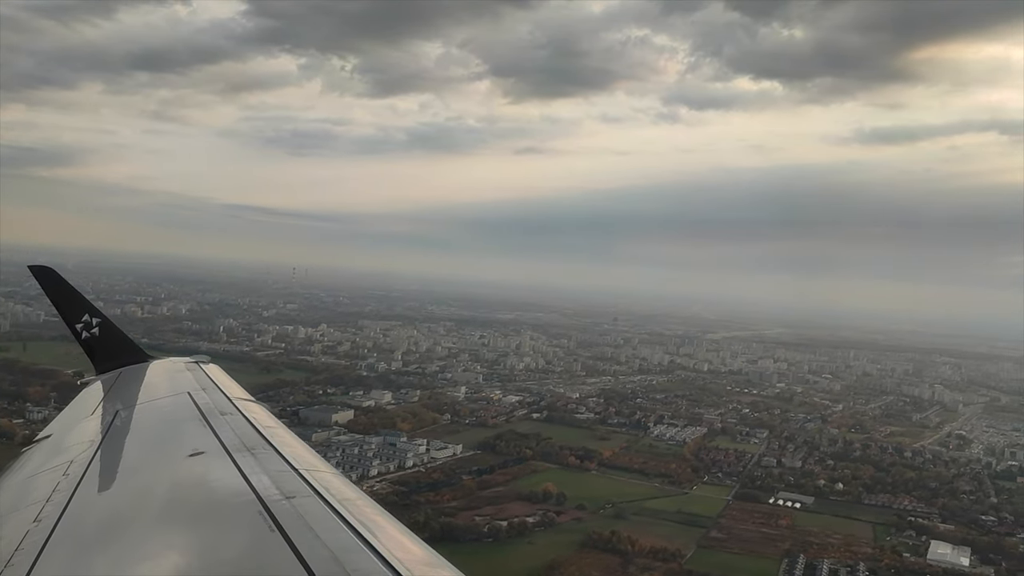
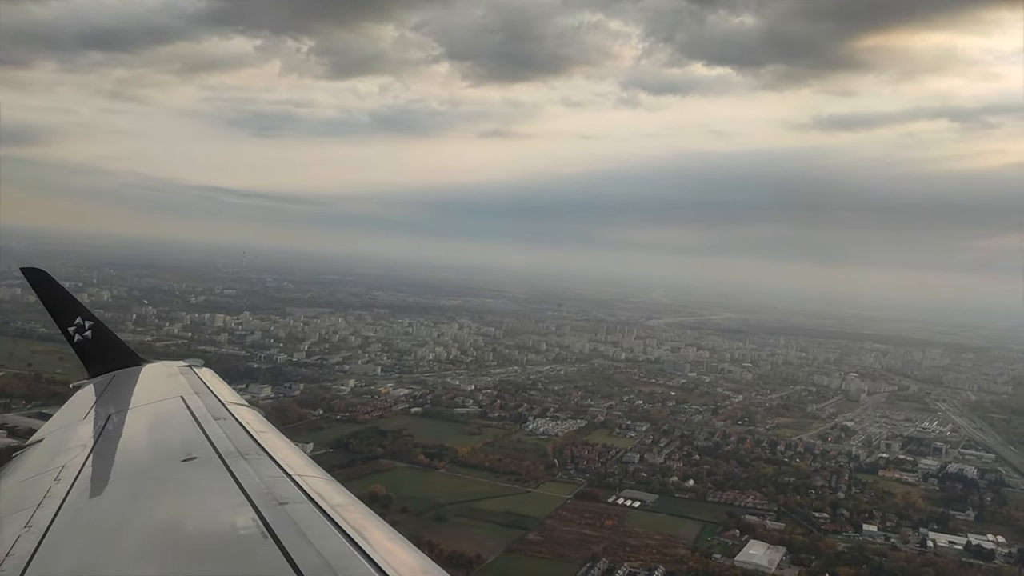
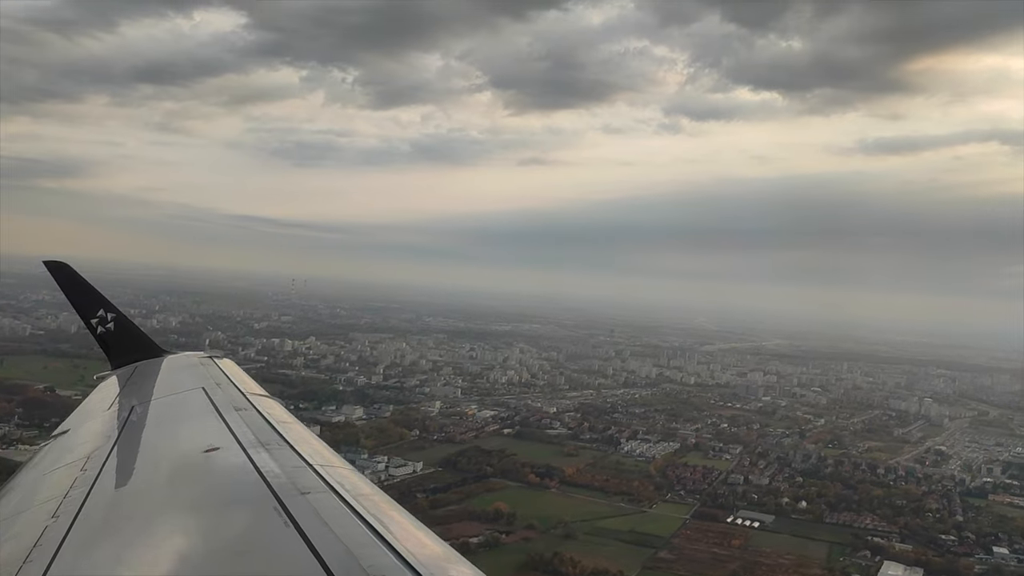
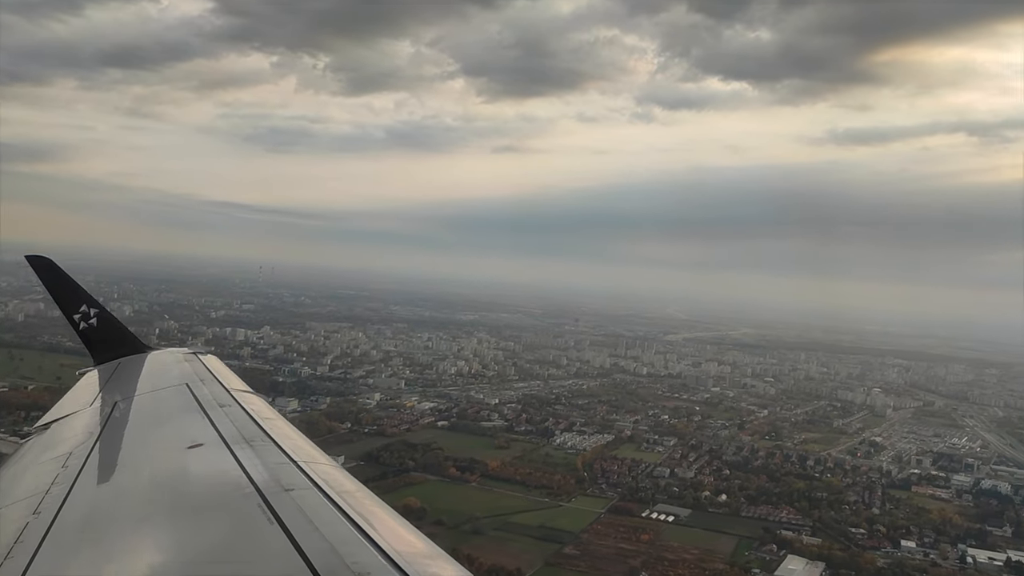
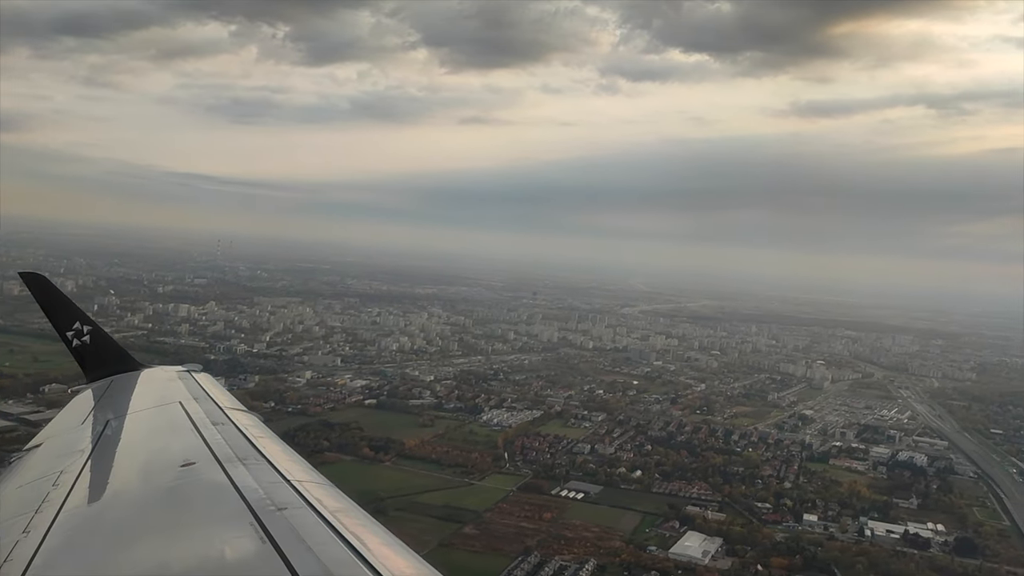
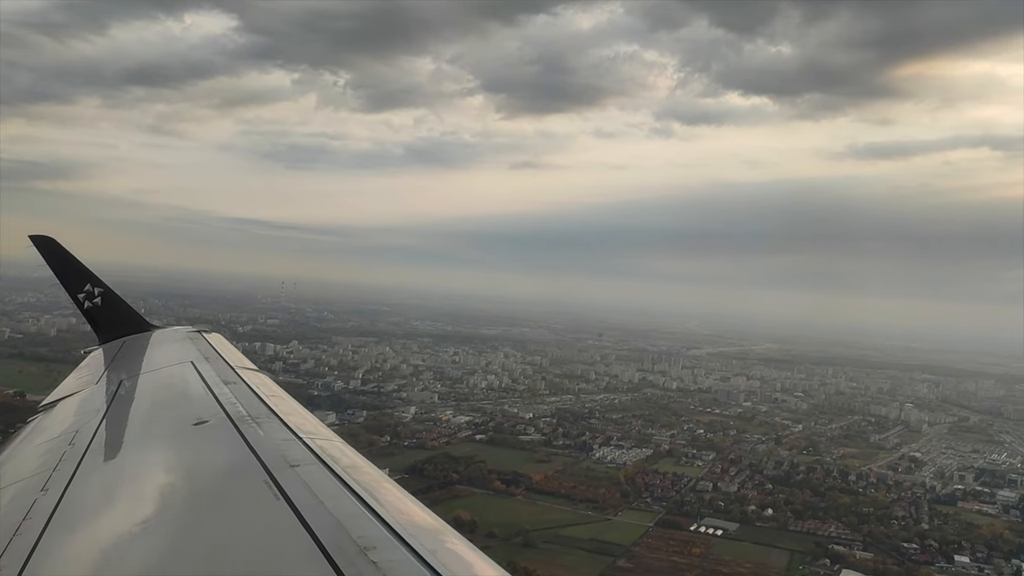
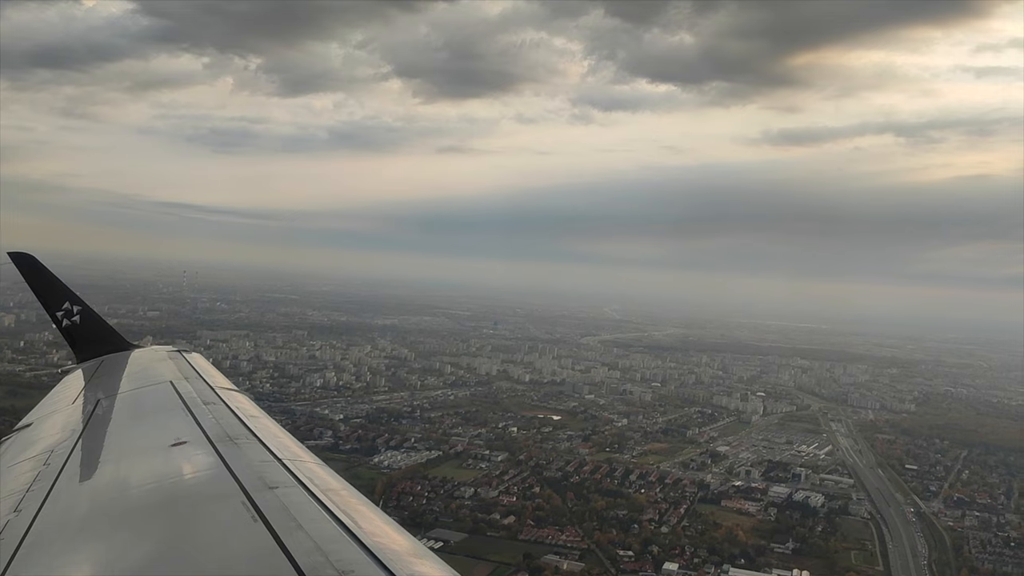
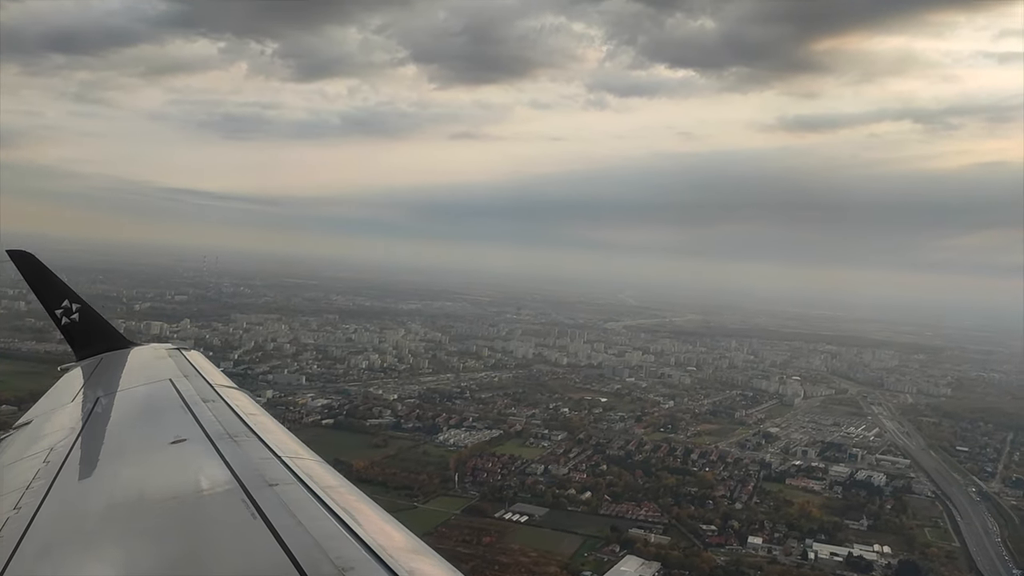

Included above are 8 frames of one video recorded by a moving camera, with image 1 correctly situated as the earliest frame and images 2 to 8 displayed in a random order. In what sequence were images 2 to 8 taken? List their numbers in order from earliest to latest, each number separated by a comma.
3, 6, 4, 2, 5, 8, 7
